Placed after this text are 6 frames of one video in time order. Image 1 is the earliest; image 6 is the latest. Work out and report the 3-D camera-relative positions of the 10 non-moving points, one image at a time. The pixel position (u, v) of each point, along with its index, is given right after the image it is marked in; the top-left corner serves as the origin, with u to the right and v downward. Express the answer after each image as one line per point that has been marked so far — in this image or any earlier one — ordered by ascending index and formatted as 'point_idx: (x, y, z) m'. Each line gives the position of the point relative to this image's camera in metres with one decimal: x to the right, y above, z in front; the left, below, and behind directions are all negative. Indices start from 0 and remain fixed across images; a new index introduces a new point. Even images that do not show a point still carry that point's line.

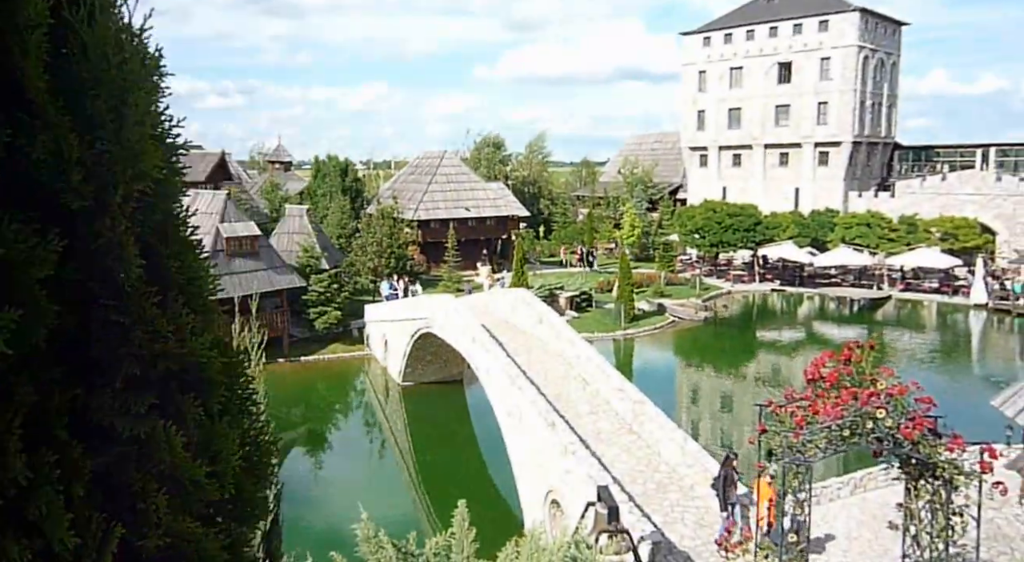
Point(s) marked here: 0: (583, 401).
0: (+0.7, -1.8, +12.8) m
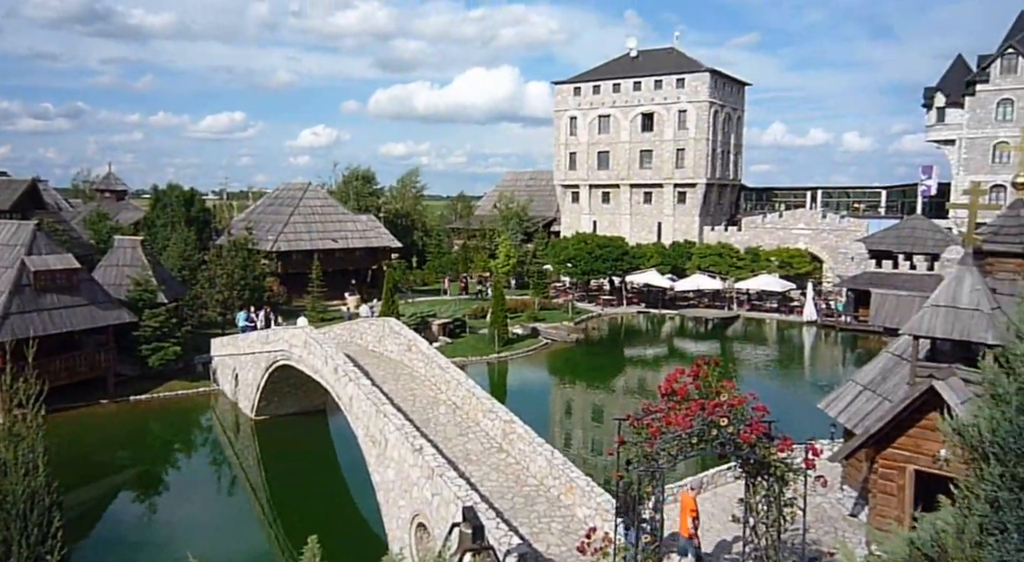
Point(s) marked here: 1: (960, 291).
0: (-1.6, -1.9, +12.8) m
1: (+6.2, -0.1, +10.1) m
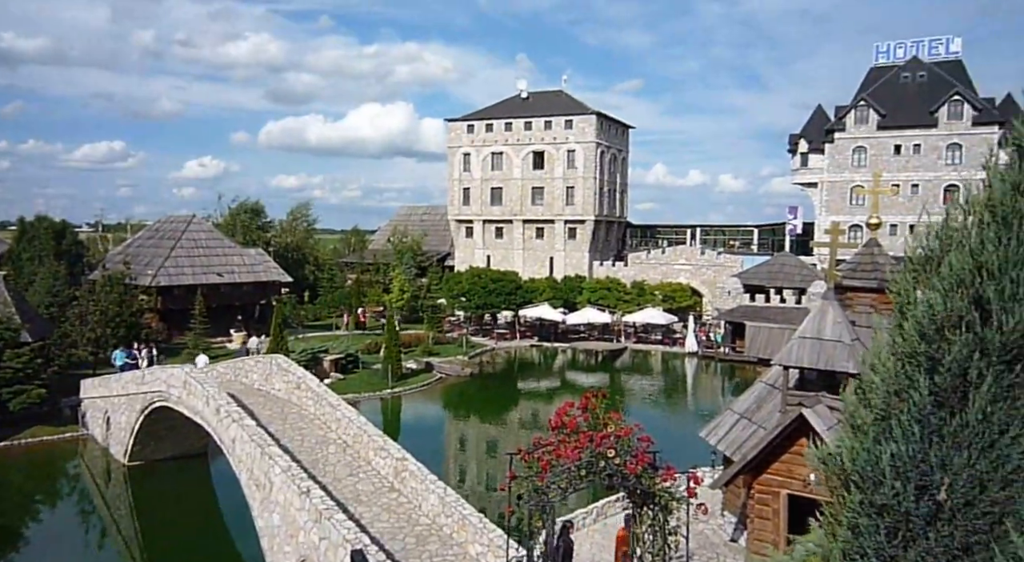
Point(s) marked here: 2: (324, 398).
0: (-3.5, -2.5, +12.5) m
1: (+4.7, -0.6, +11.0) m
2: (-3.3, -2.0, +12.8) m
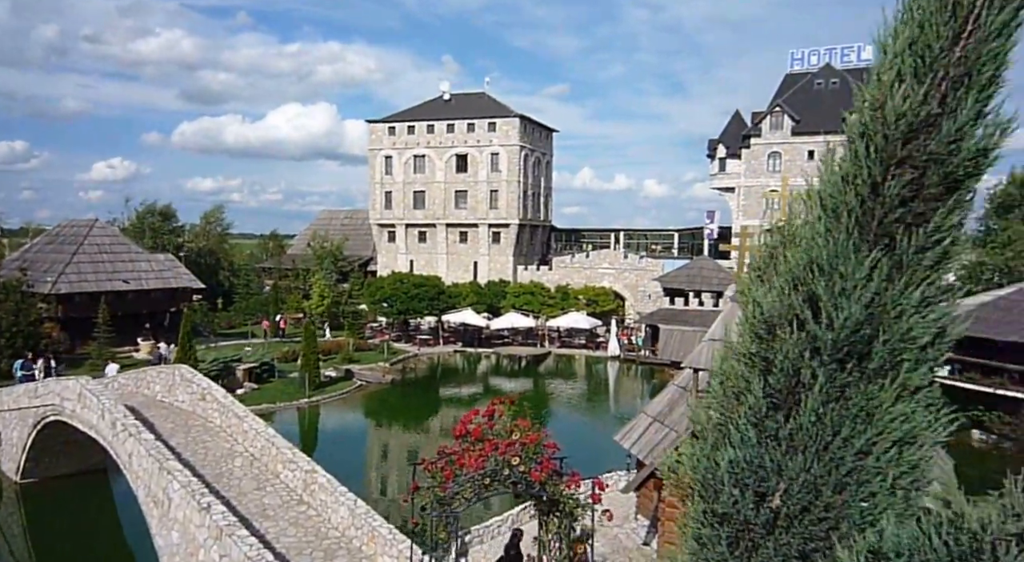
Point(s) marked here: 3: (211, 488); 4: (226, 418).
0: (-4.9, -2.6, +12.0) m
1: (+3.3, -0.7, +11.2) m
2: (-4.8, -2.2, +12.3) m
3: (-4.3, -3.0, +10.5) m
4: (-4.8, -2.3, +12.3) m
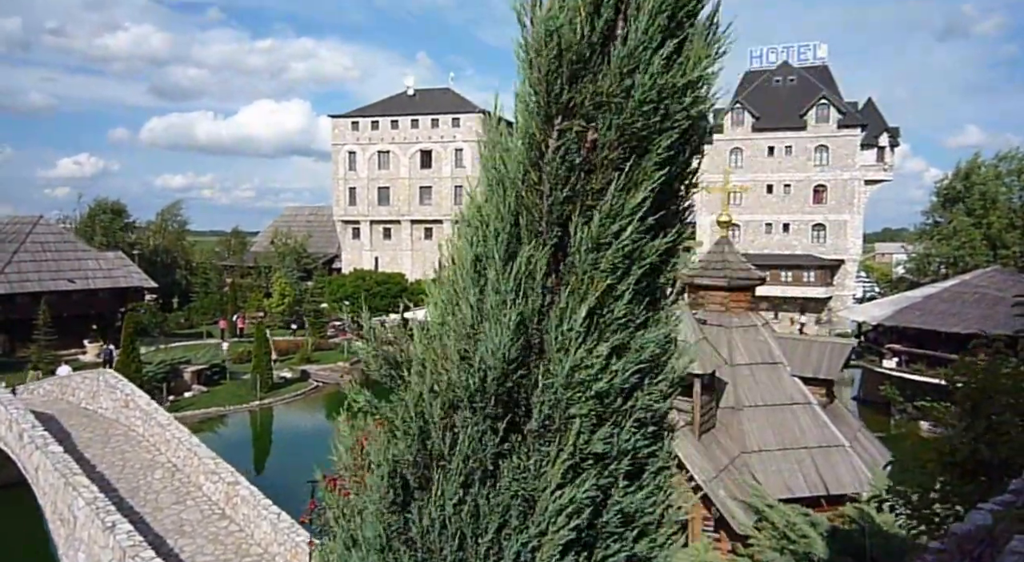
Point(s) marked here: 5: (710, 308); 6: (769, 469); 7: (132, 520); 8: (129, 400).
0: (-5.9, -2.6, +11.6) m
1: (+2.3, -0.6, +10.8) m
2: (-5.8, -2.2, +11.9) m
3: (-5.3, -3.0, +10.1) m
4: (-5.8, -2.3, +11.9) m
5: (+3.6, -0.5, +12.9) m
6: (+3.7, -2.6, +10.4) m
7: (-5.0, -3.1, +9.7) m
8: (-6.3, -2.0, +12.3) m
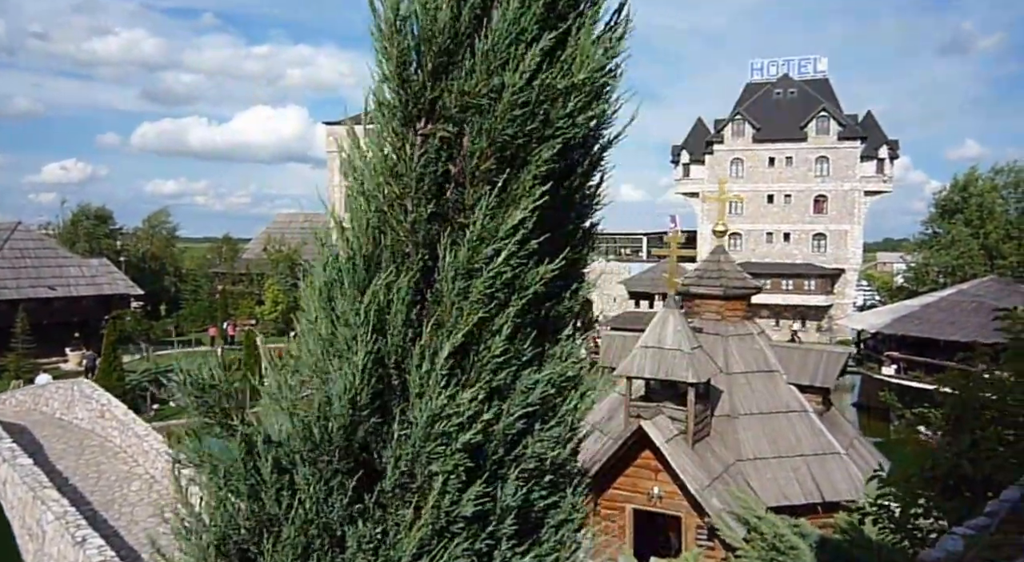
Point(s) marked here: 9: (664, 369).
0: (-6.0, -2.7, +11.3) m
1: (+2.2, -0.8, +10.6) m
2: (-5.9, -2.2, +11.7) m
3: (-5.4, -3.1, +9.8) m
4: (-6.0, -2.4, +11.7) m
5: (+3.4, -0.6, +12.6) m
6: (+3.5, -2.8, +10.2) m
7: (-5.1, -3.1, +9.5) m
8: (-6.4, -2.1, +12.1) m
9: (+2.1, -1.2, +10.2) m
